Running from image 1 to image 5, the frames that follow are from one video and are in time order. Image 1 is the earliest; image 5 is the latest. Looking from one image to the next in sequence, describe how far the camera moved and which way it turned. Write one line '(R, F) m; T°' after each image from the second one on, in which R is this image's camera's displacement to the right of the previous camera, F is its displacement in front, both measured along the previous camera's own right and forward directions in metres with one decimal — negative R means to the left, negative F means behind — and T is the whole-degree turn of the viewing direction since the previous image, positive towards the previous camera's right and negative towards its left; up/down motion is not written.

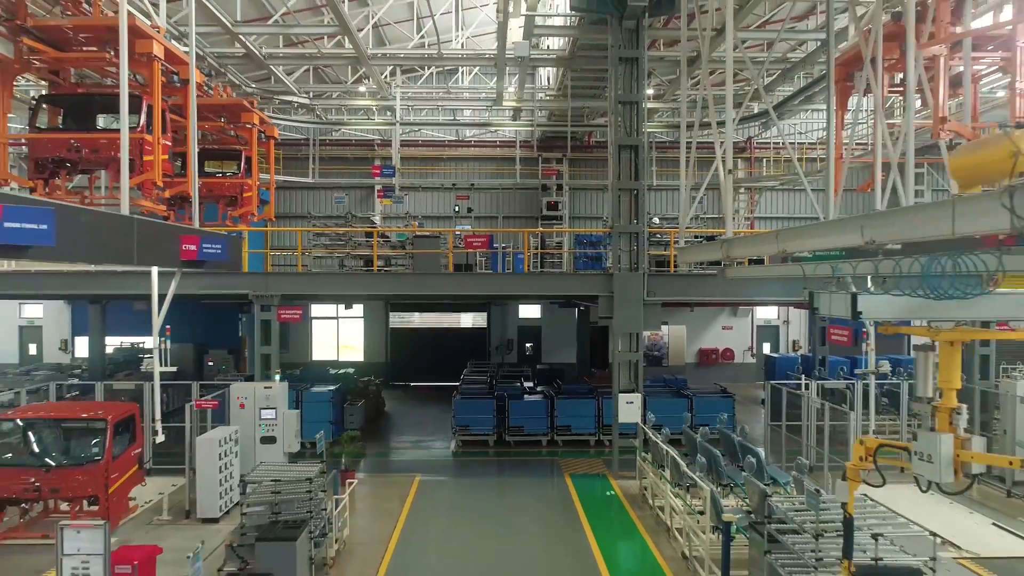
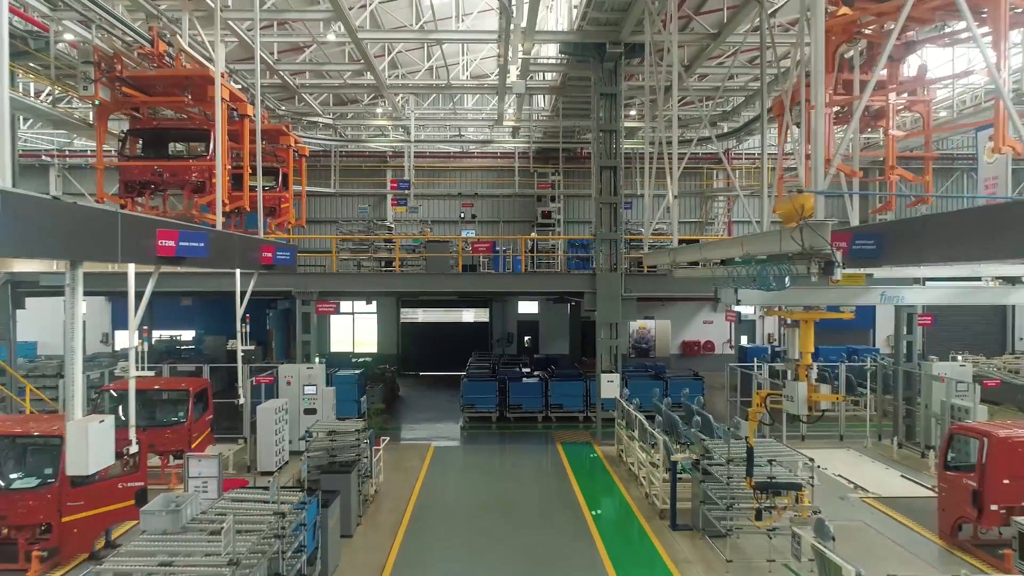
(0.0, -2.2) m; 0°
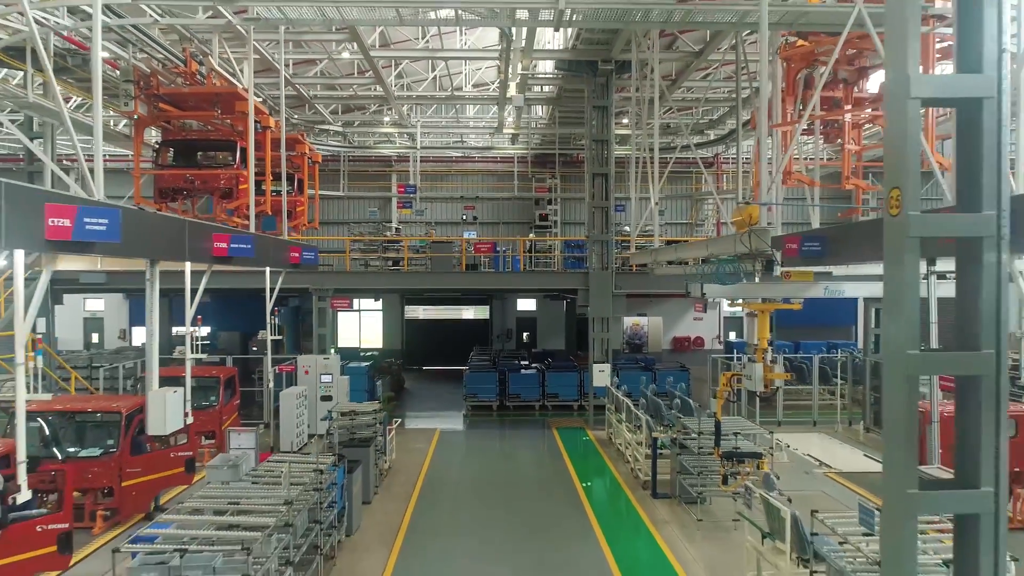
(0.0, -1.2) m; 0°
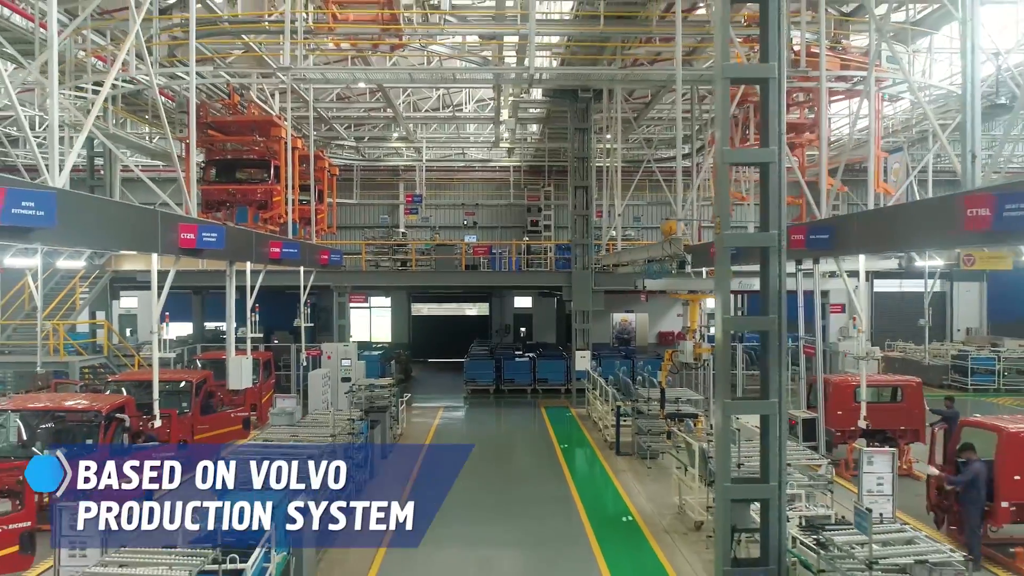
(+0.4, -2.3) m; 0°
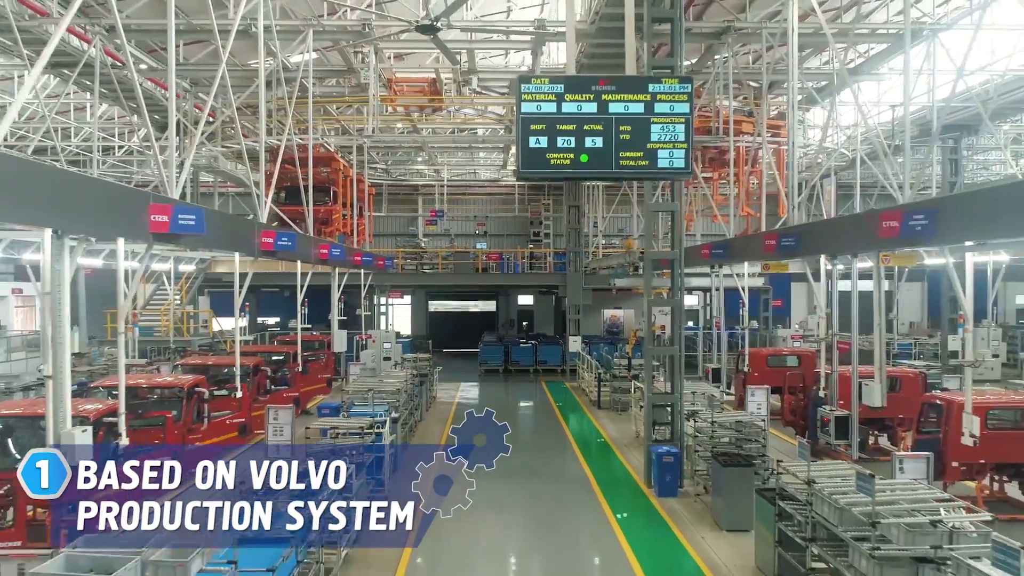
(-0.3, -4.2) m; 0°
